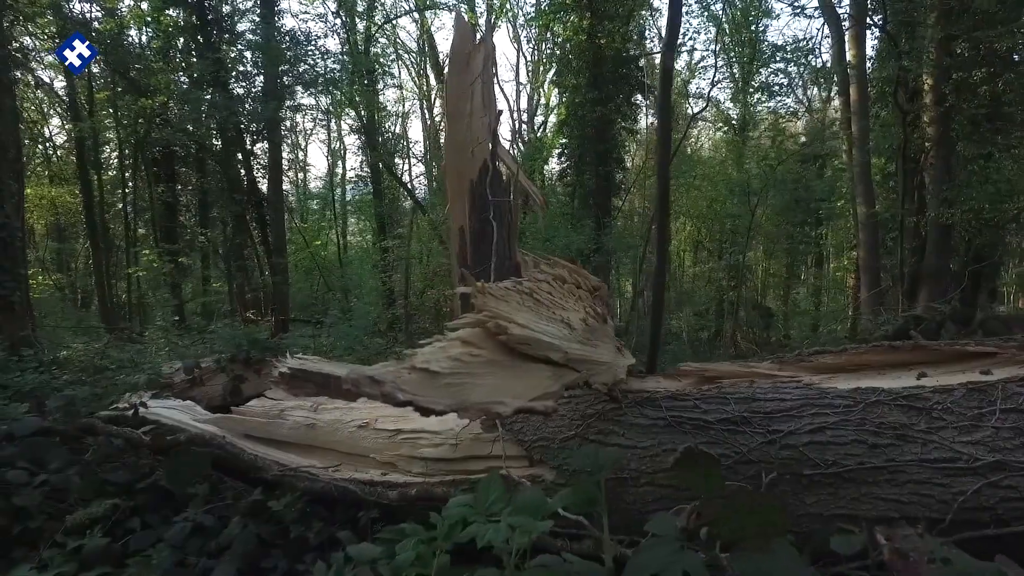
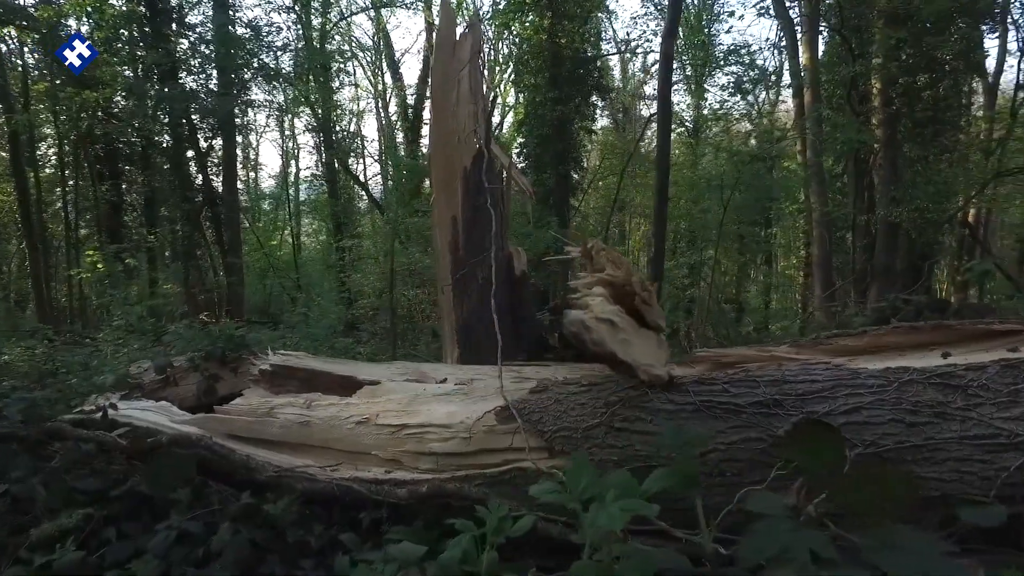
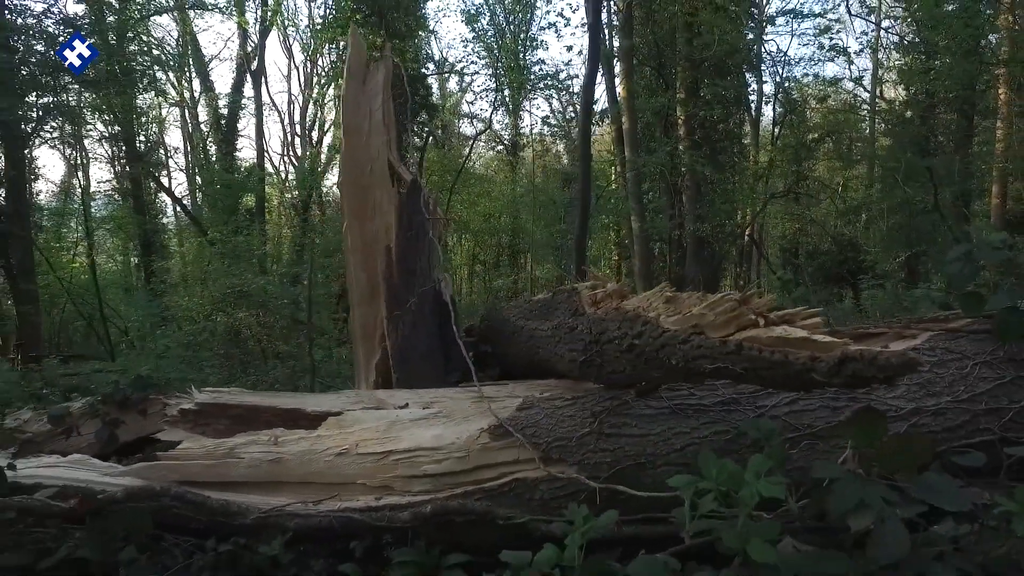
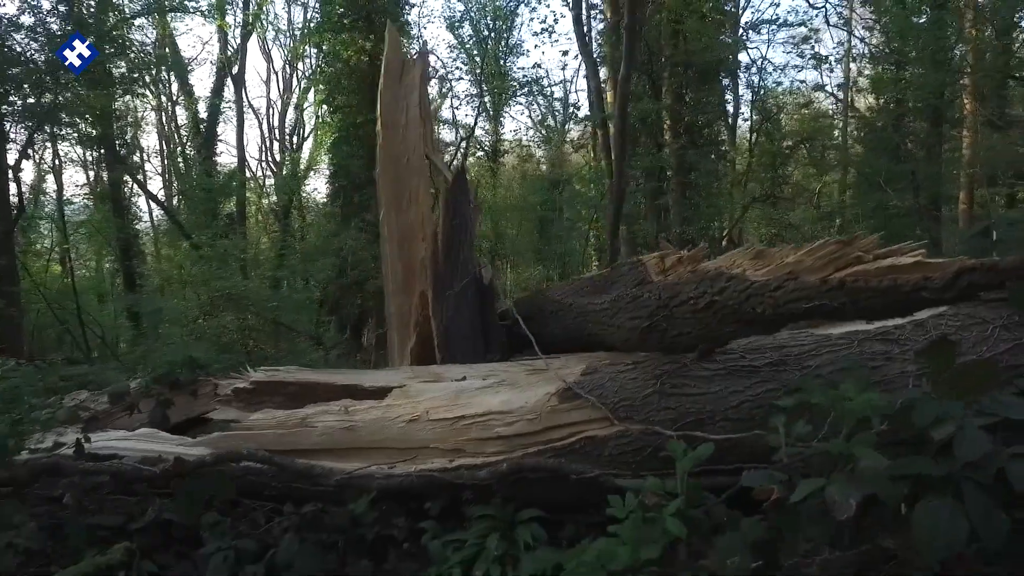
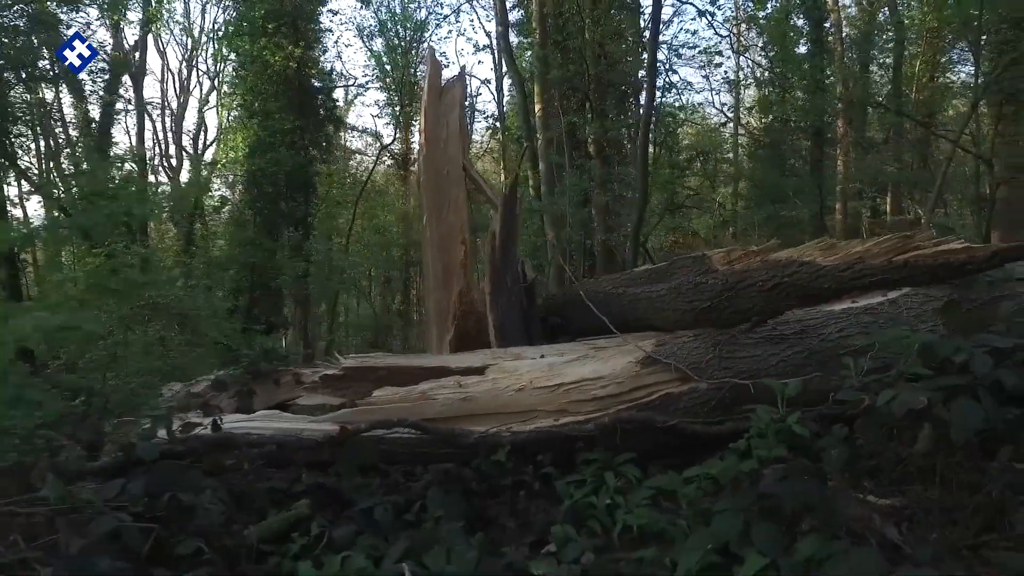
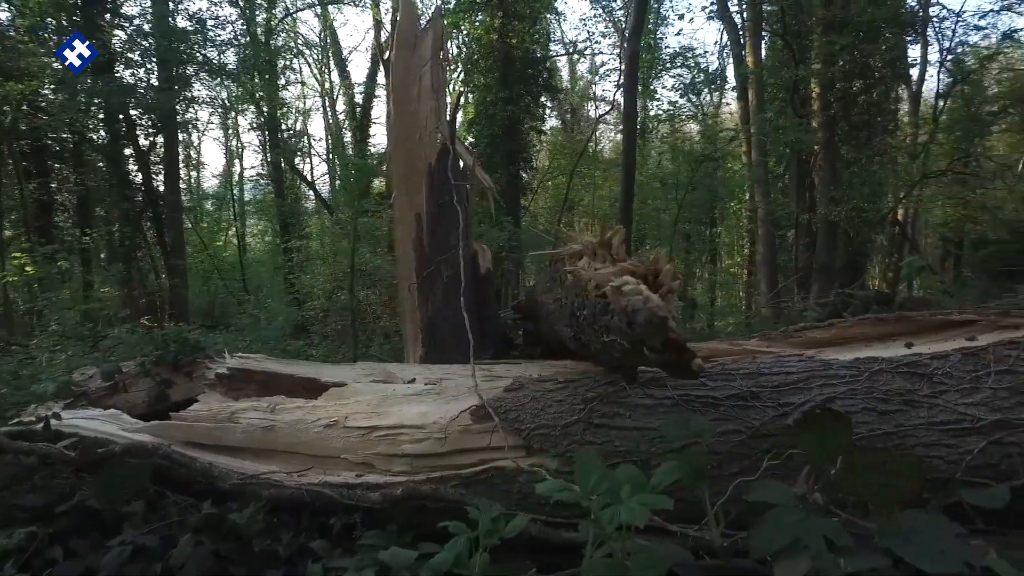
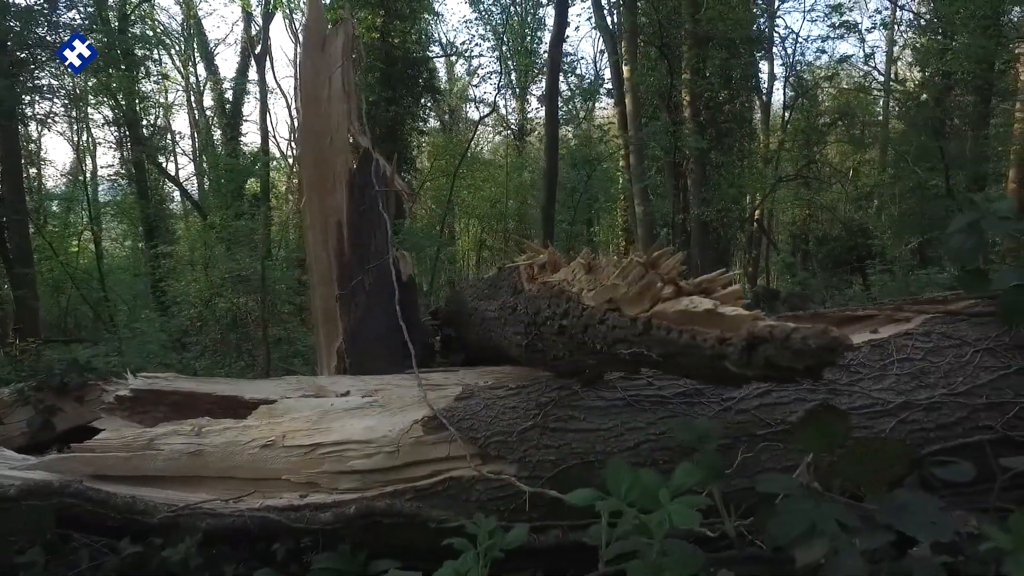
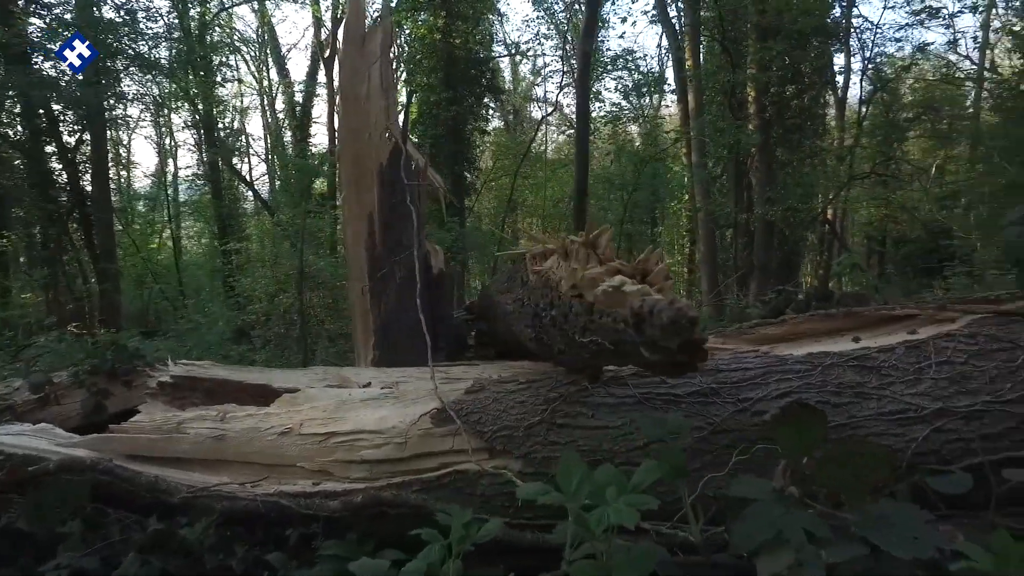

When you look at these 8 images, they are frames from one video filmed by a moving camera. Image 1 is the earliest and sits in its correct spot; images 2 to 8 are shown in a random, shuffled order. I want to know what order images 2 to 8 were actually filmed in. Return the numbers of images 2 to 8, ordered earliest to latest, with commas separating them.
2, 6, 8, 7, 3, 4, 5
